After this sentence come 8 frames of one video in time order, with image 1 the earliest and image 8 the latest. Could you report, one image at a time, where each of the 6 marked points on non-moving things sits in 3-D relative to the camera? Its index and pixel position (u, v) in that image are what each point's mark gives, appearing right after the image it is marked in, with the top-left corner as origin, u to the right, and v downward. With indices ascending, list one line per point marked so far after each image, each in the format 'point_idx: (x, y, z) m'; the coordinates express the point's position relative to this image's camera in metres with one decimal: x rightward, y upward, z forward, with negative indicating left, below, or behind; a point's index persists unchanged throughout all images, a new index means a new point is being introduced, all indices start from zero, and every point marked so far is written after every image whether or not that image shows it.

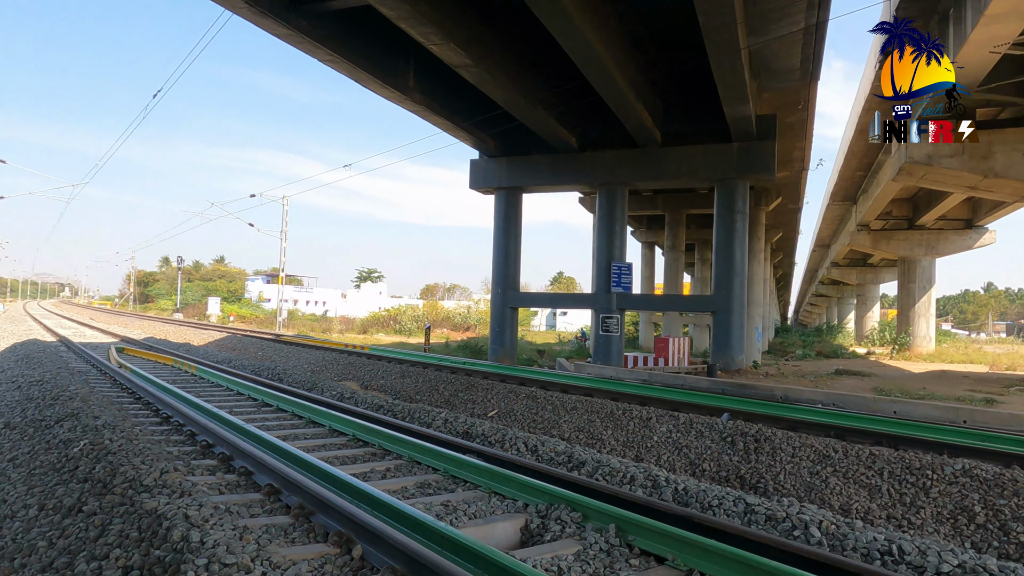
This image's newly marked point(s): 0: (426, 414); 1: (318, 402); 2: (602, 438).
0: (-1.1, -1.6, +7.9) m
1: (-2.7, -1.6, +8.9) m
2: (+1.2, -2.1, +8.6) m
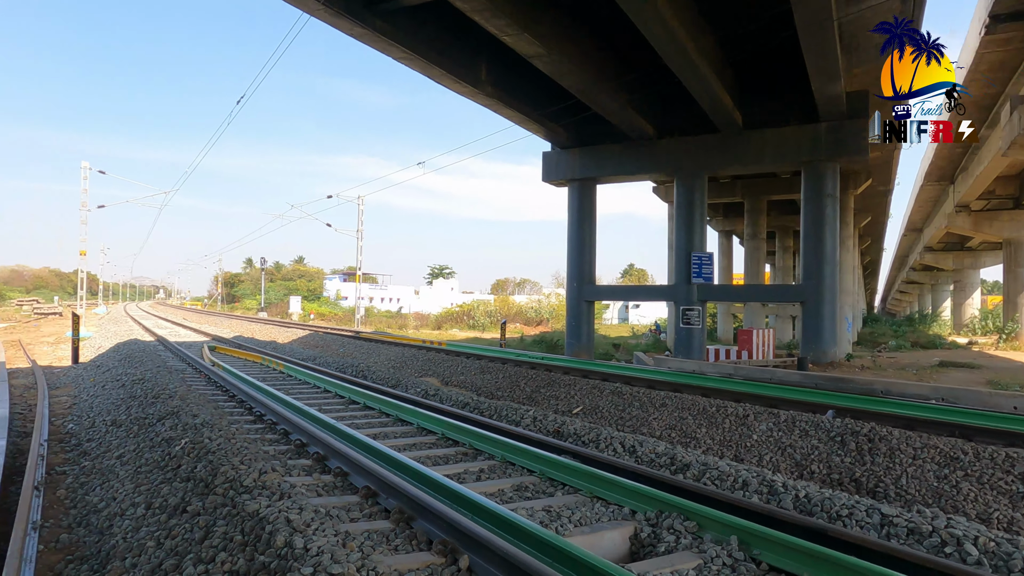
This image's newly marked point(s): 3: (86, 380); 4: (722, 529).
0: (0.0, -1.5, +7.6) m
1: (-1.5, -1.6, +8.8) m
2: (+2.4, -1.9, +8.1) m
3: (-8.7, -1.9, +12.7) m
4: (+1.3, -1.5, +3.9) m
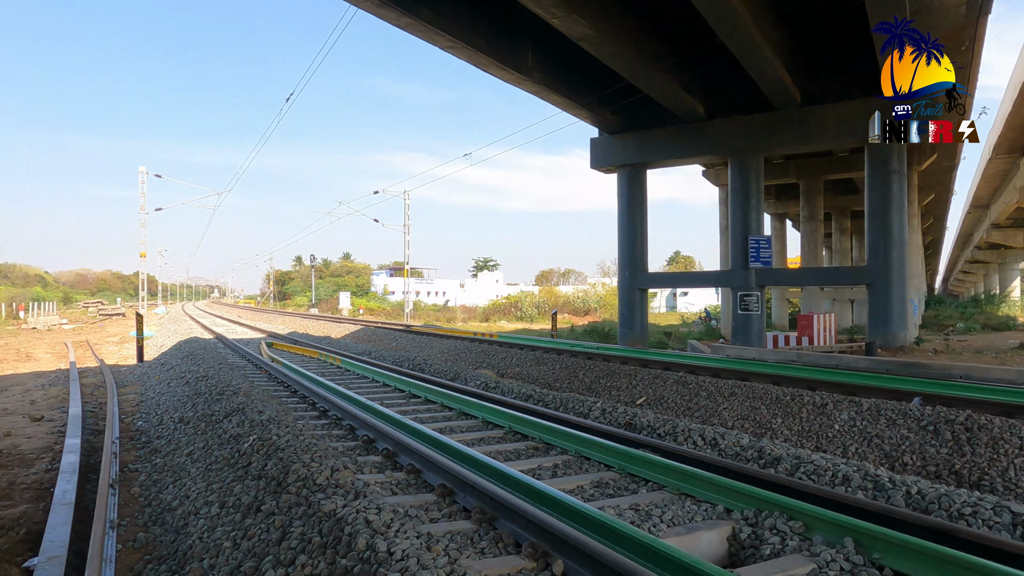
0: (+0.8, -1.4, +7.4) m
1: (-0.7, -1.5, +8.7) m
2: (+3.2, -1.7, +7.7) m
3: (-7.5, -1.9, +13.0) m
4: (+1.8, -1.4, +3.5) m
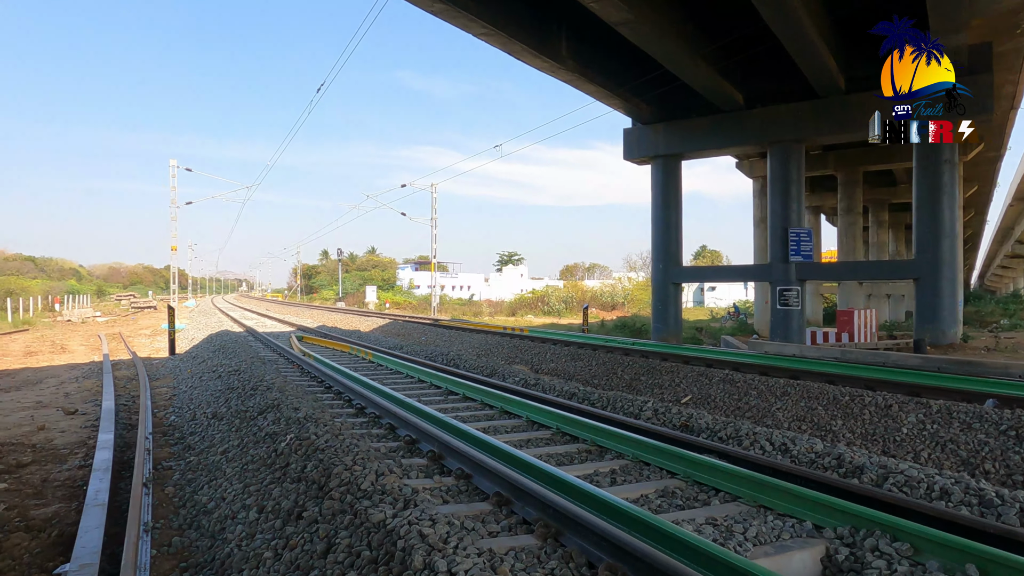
0: (+1.3, -1.3, +7.0) m
1: (-0.1, -1.4, +8.3) m
2: (+3.7, -1.6, +7.2) m
3: (-6.8, -1.7, +12.9) m
4: (+2.2, -1.3, +3.1) m
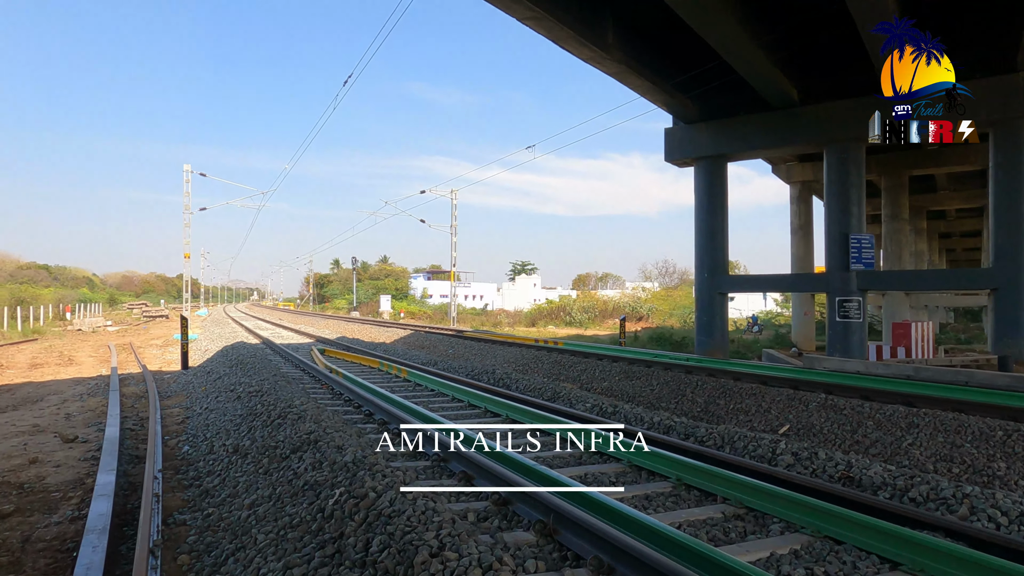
0: (+2.1, -1.4, +5.7) m
1: (+0.7, -1.5, +7.0) m
2: (+4.6, -1.7, +5.8) m
3: (-5.9, -1.9, +11.7) m
4: (+2.9, -1.4, +1.8) m
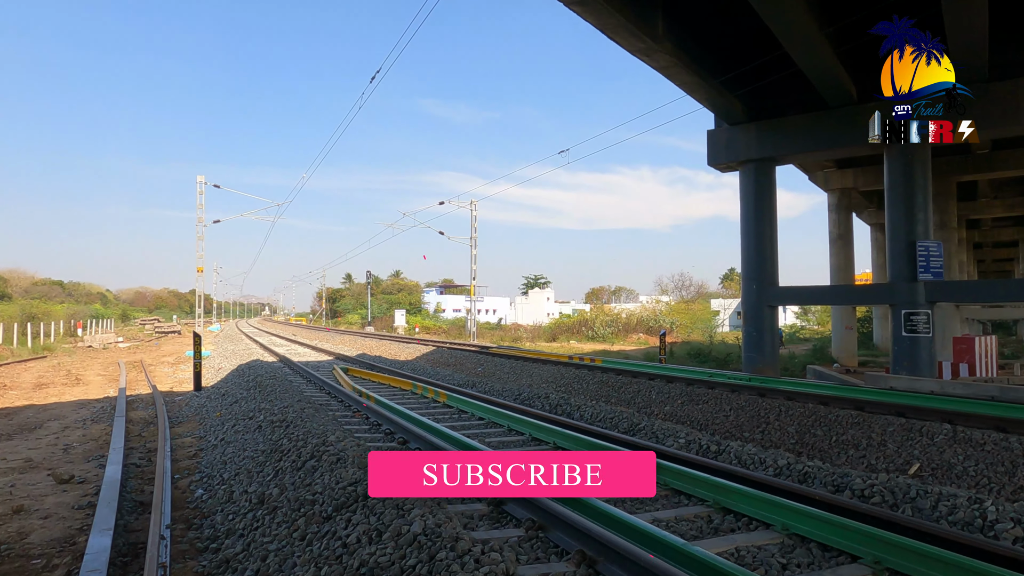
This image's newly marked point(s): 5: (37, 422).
0: (+2.9, -1.5, +4.4) m
1: (+1.5, -1.6, +5.8) m
2: (+5.3, -1.8, +4.5) m
3: (-5.1, -2.1, +10.5) m
4: (+3.6, -1.3, +0.5) m
5: (-8.5, -2.4, +11.1) m
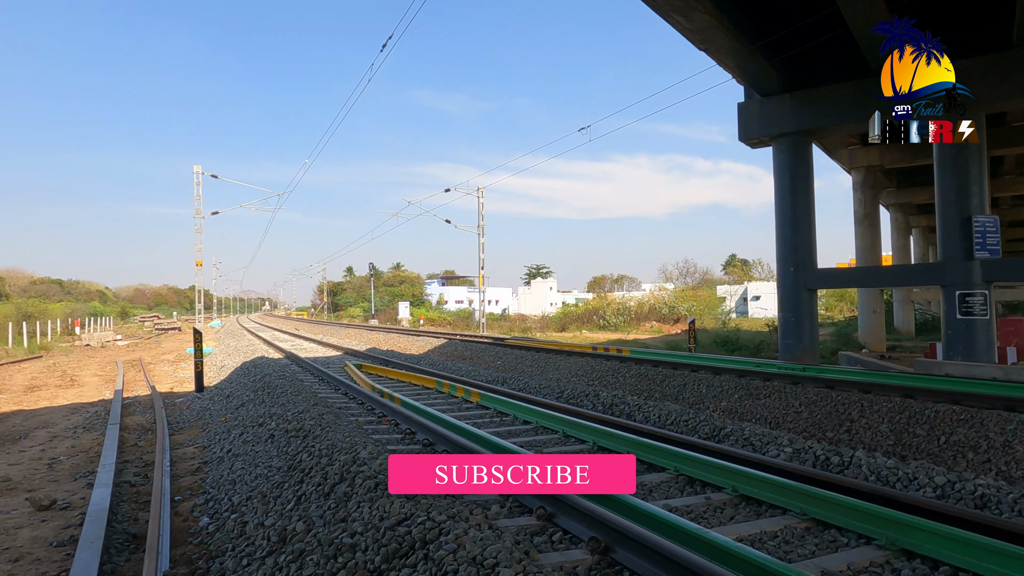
0: (+3.4, -1.3, +3.3) m
1: (+2.1, -1.4, +4.7) m
2: (+5.9, -1.6, +3.4) m
3: (-4.5, -2.0, +9.4) m
4: (+4.2, -1.2, -0.6) m
5: (-7.9, -2.3, +10.0) m
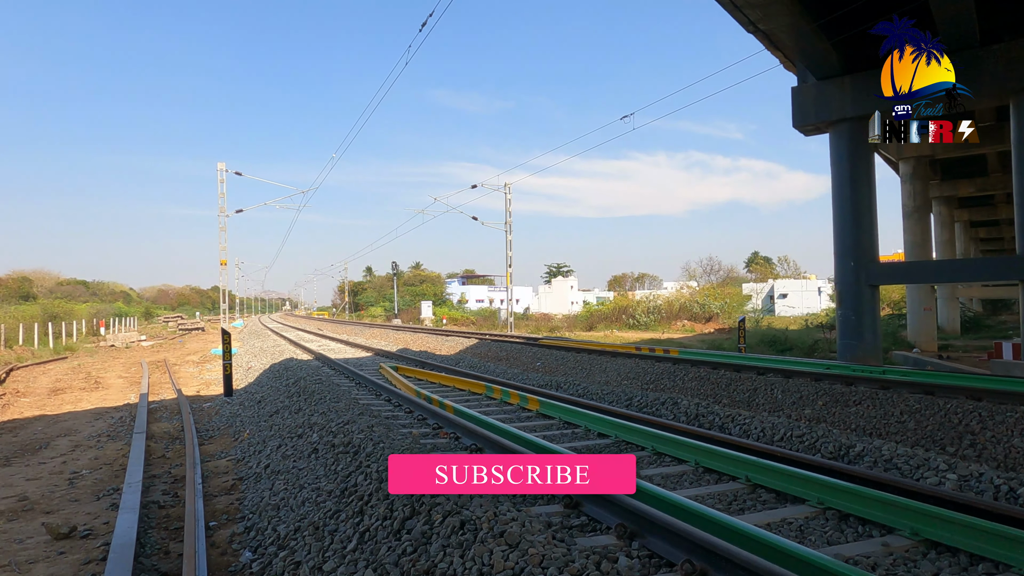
0: (+4.1, -1.2, +2.3) m
1: (+2.7, -1.3, +3.7) m
2: (+6.5, -1.5, +2.4) m
3: (-3.7, -2.0, +8.7) m
4: (+4.7, -1.1, -1.6) m
5: (-7.1, -2.3, +9.4) m
